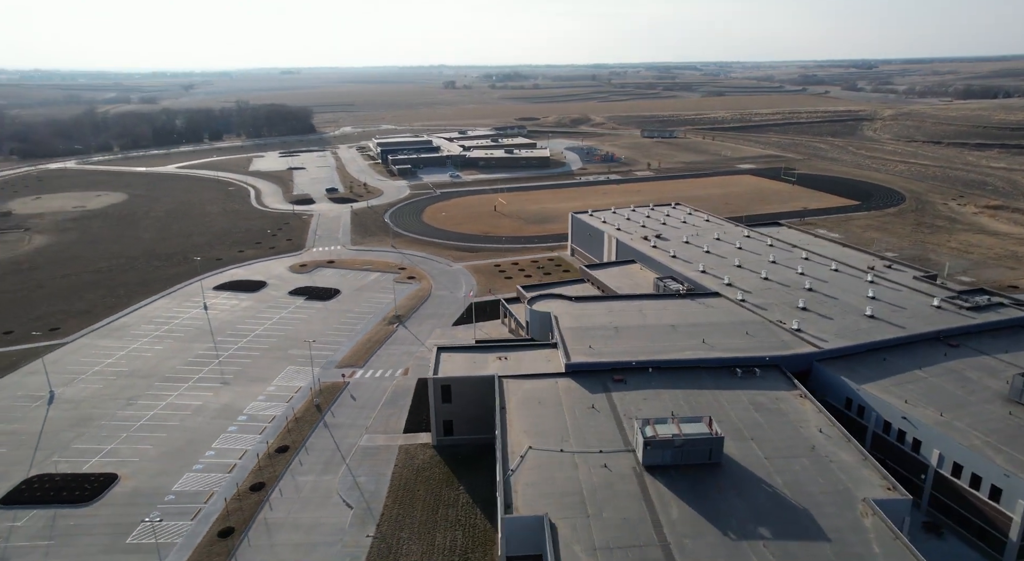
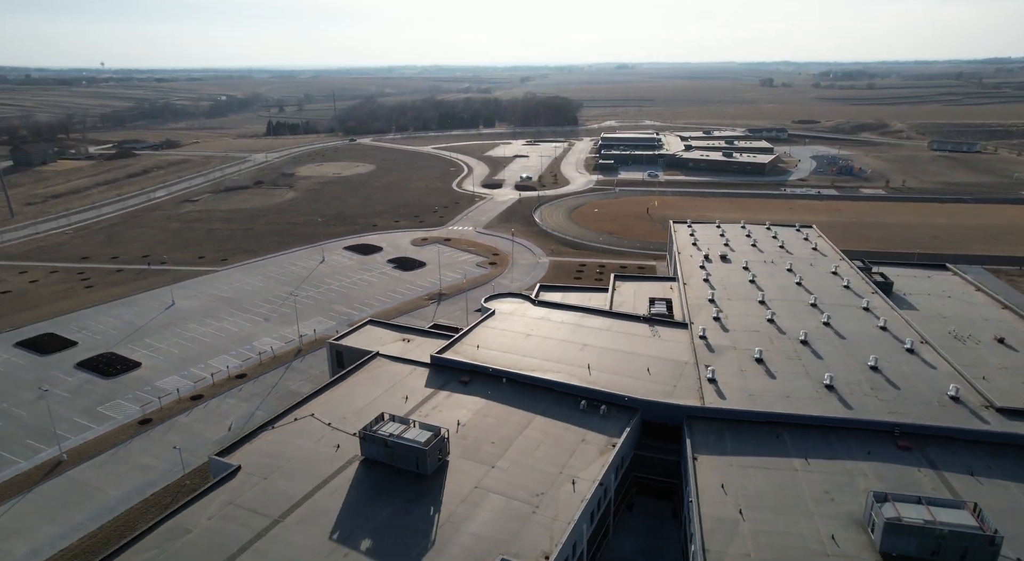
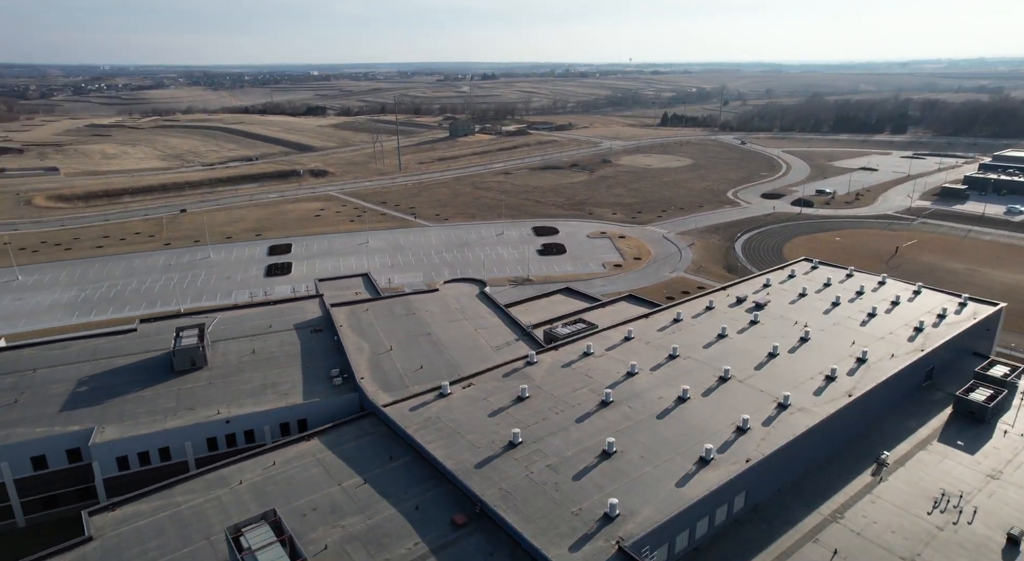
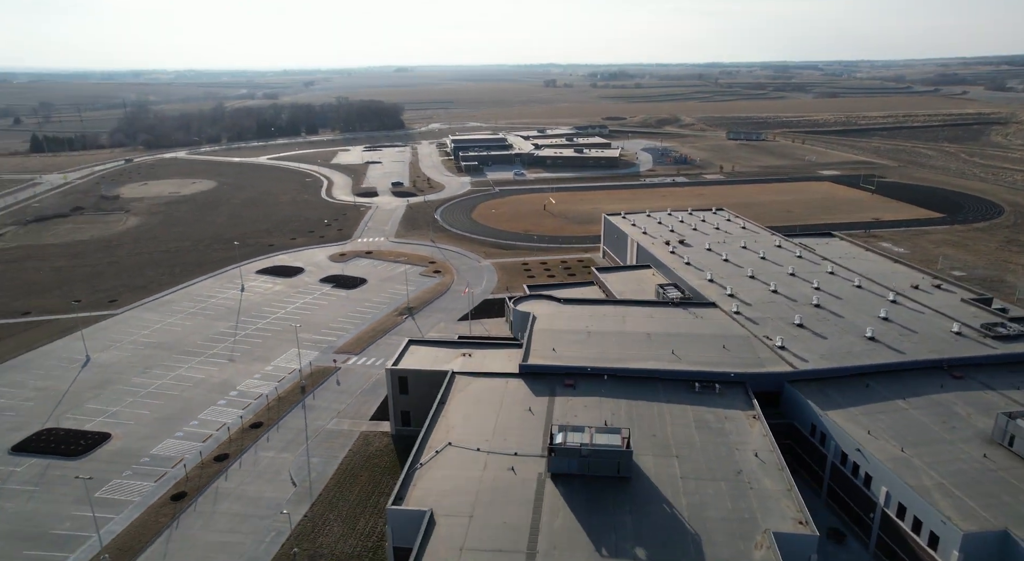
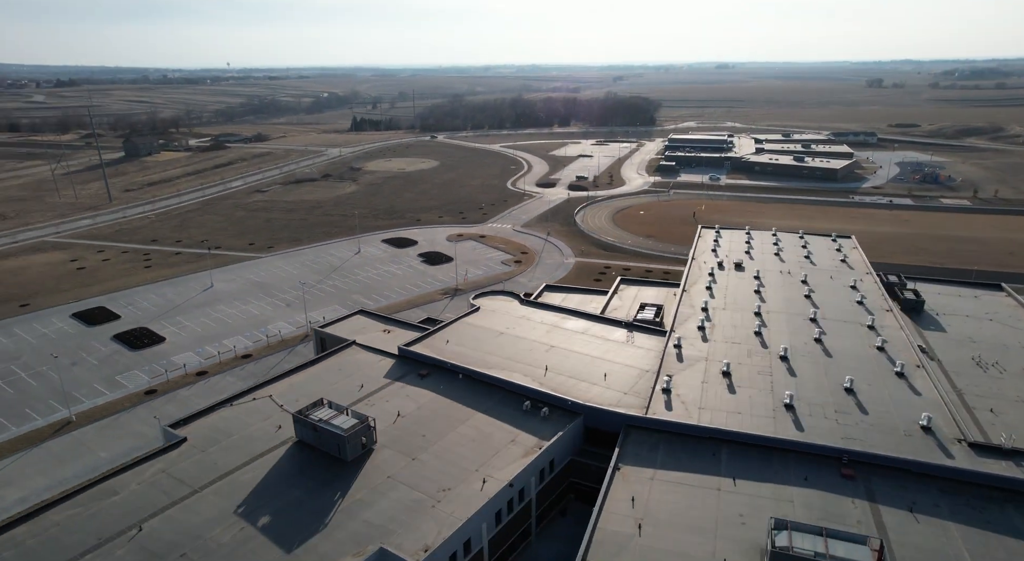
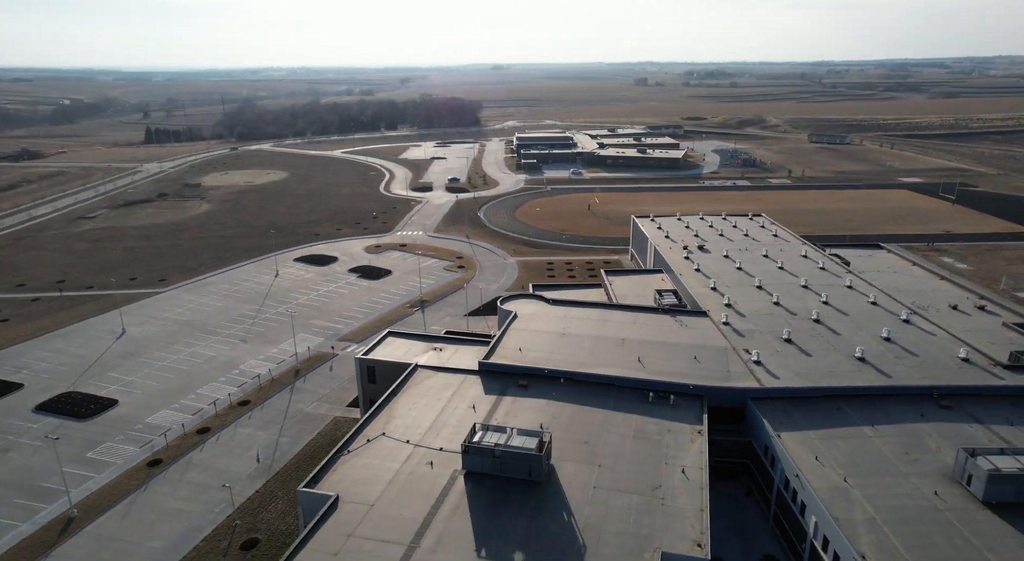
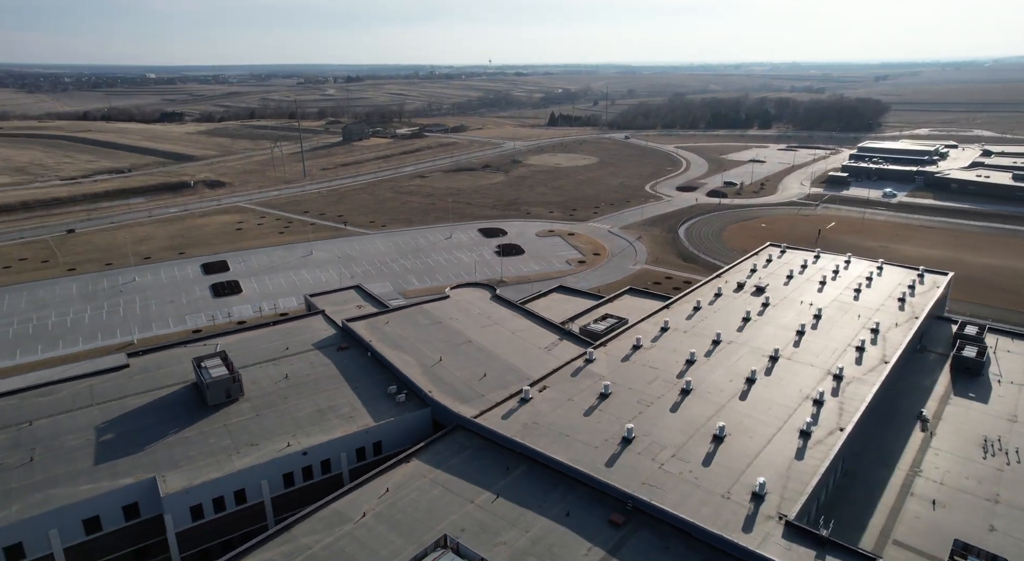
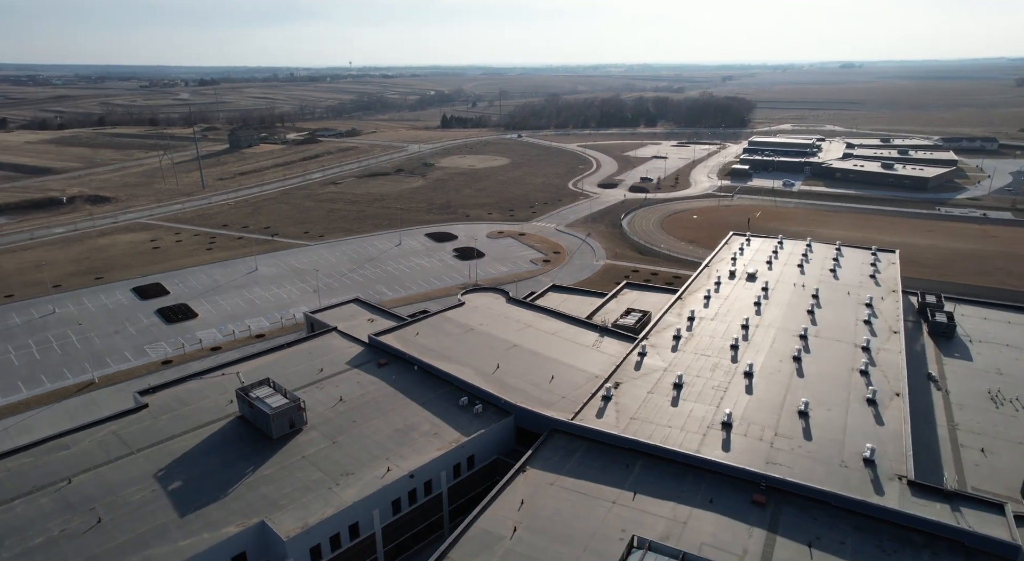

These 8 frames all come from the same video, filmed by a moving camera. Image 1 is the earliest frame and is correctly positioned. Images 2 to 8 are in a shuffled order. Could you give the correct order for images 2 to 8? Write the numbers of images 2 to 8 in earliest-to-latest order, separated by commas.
4, 6, 2, 5, 8, 7, 3
